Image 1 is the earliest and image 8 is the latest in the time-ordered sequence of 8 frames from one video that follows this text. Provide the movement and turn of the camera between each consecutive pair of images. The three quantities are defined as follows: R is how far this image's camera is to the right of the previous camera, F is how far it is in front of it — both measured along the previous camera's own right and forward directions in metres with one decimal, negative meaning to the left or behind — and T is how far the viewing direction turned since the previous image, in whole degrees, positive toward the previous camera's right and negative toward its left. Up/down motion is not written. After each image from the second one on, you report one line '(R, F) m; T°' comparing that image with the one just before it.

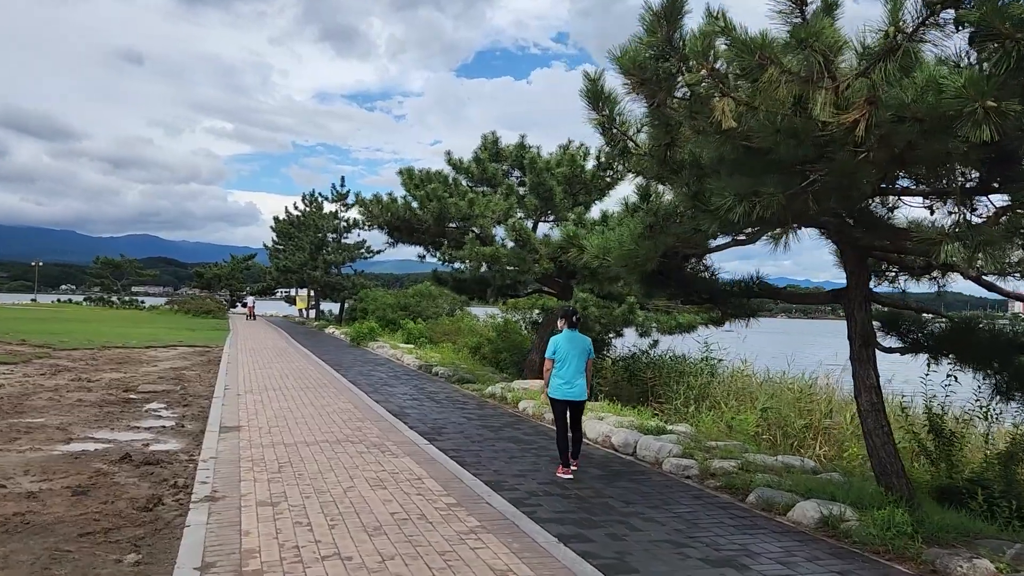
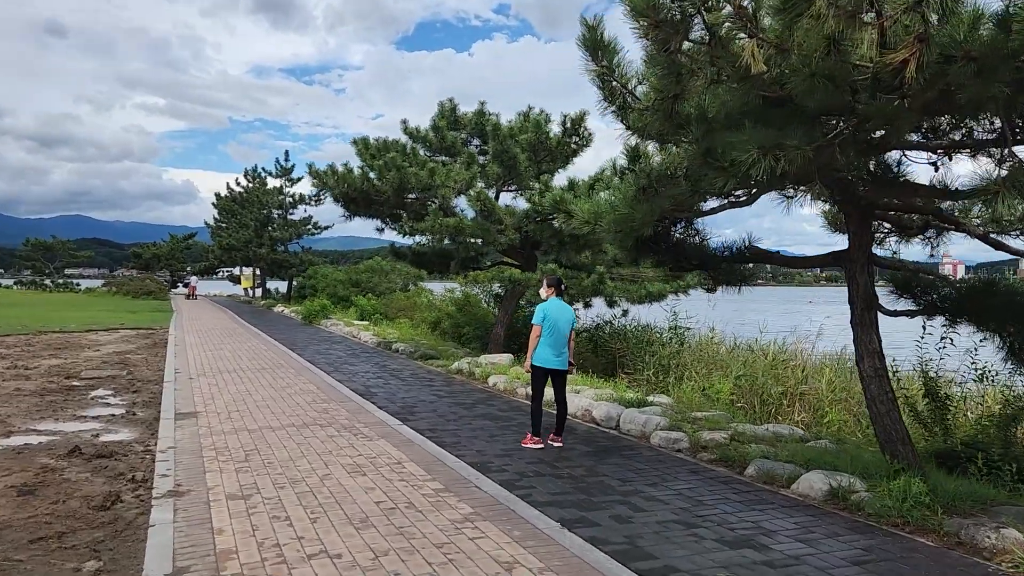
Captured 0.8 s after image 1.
(-0.3, +0.4) m; +4°
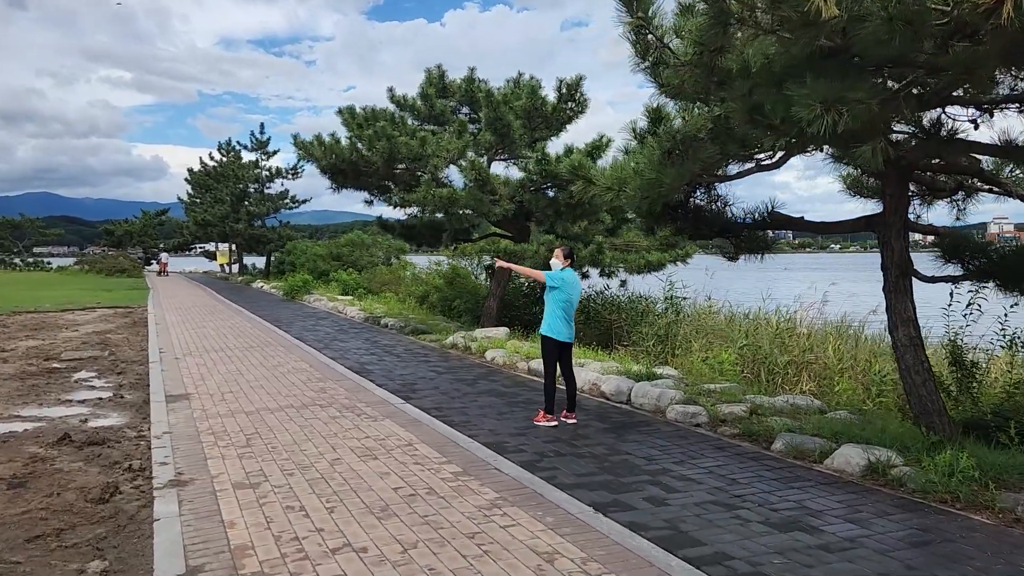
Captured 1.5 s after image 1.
(-0.3, +0.3) m; +2°
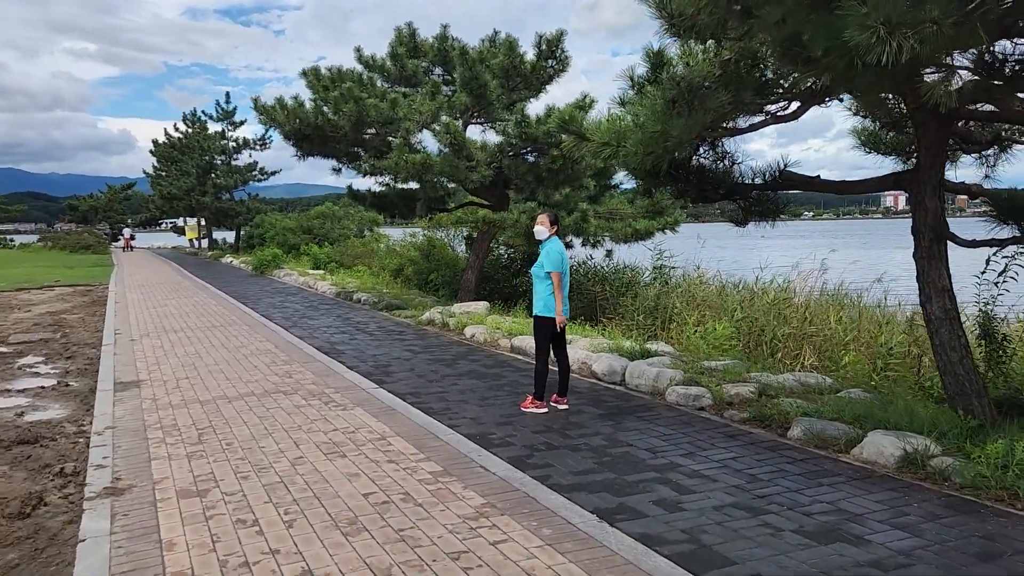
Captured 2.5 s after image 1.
(-0.1, +0.7) m; +2°
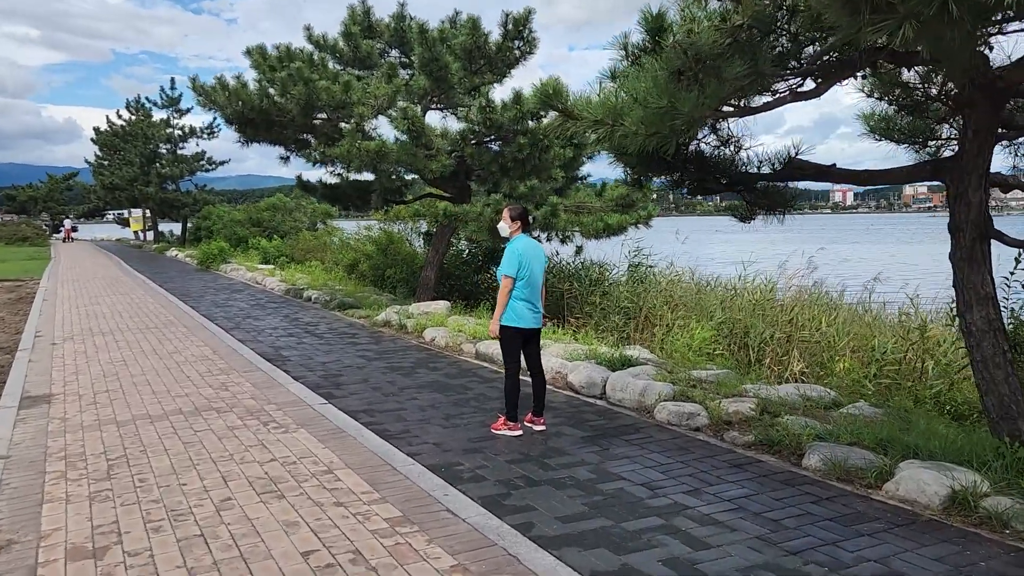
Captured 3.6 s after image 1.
(-0.1, +0.8) m; +3°
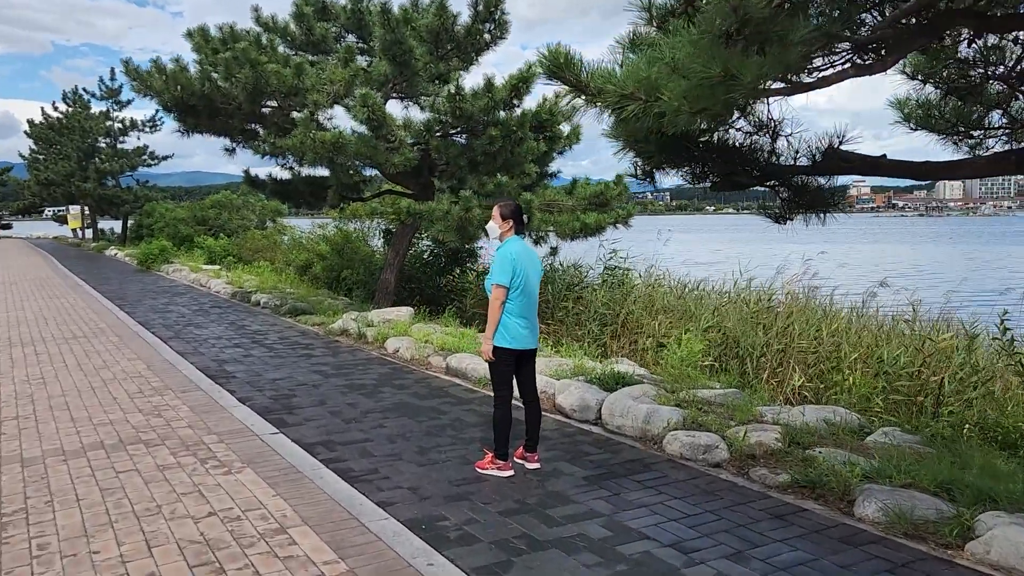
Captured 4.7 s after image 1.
(-0.2, +0.9) m; +3°
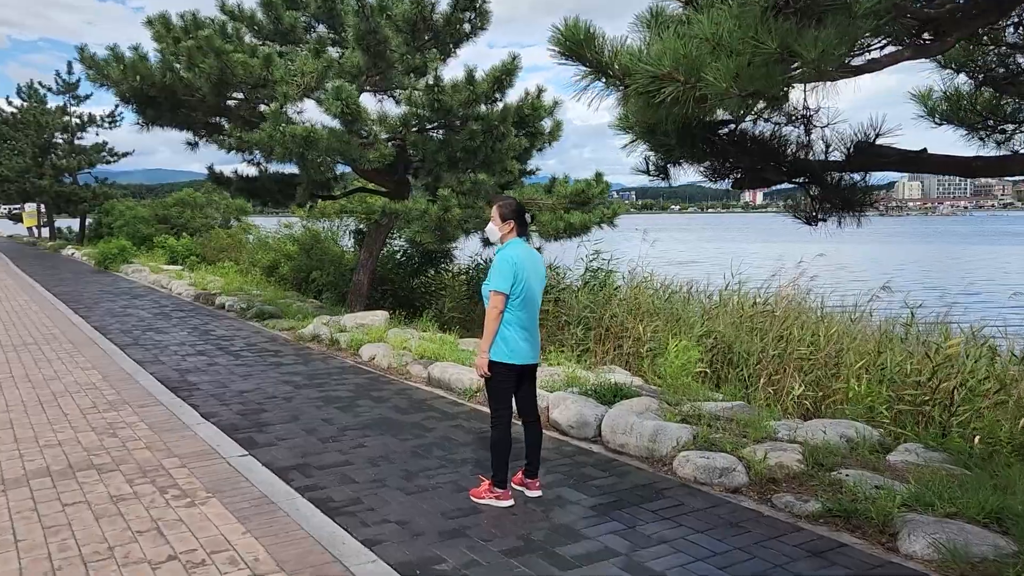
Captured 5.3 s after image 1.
(-0.2, +0.5) m; +2°
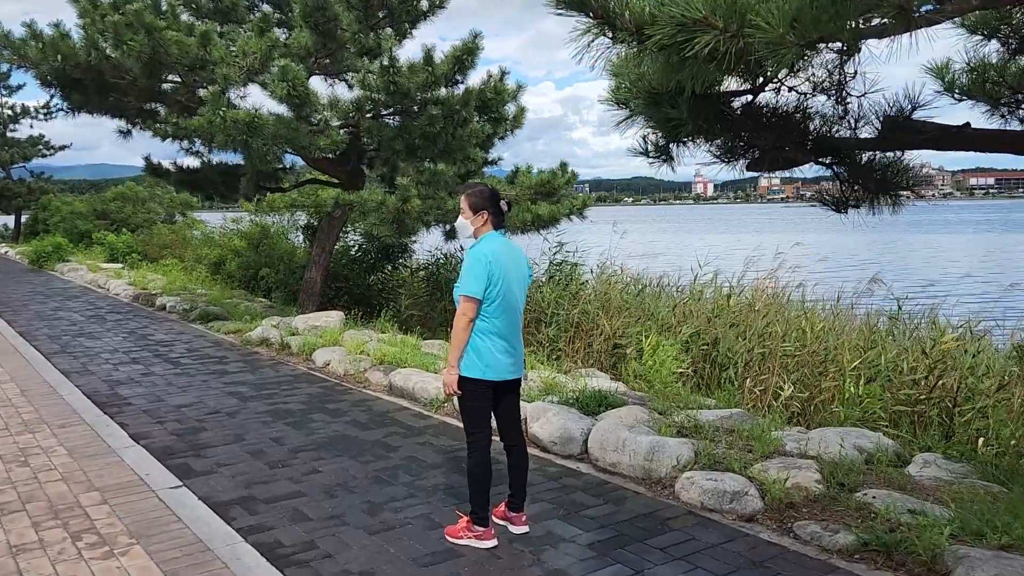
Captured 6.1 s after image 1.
(-0.1, +0.6) m; +3°
